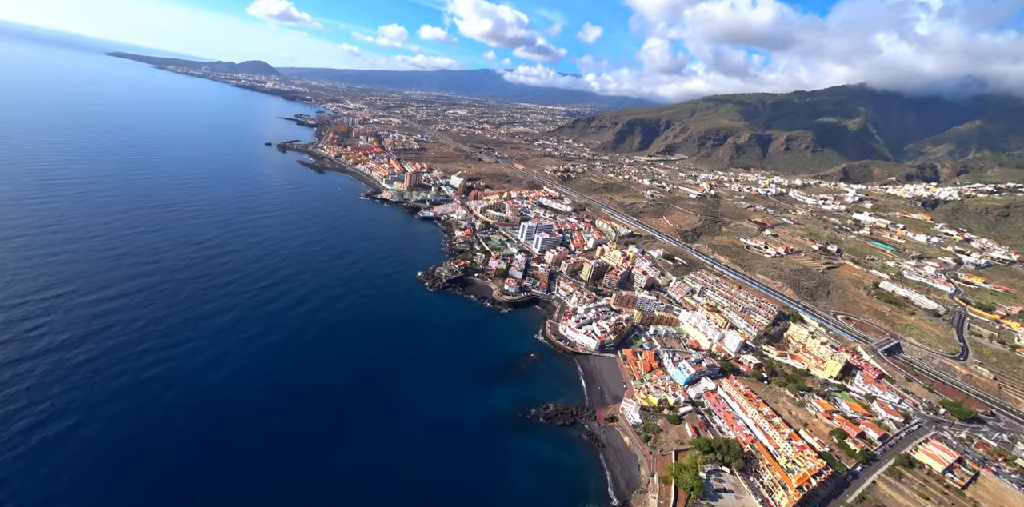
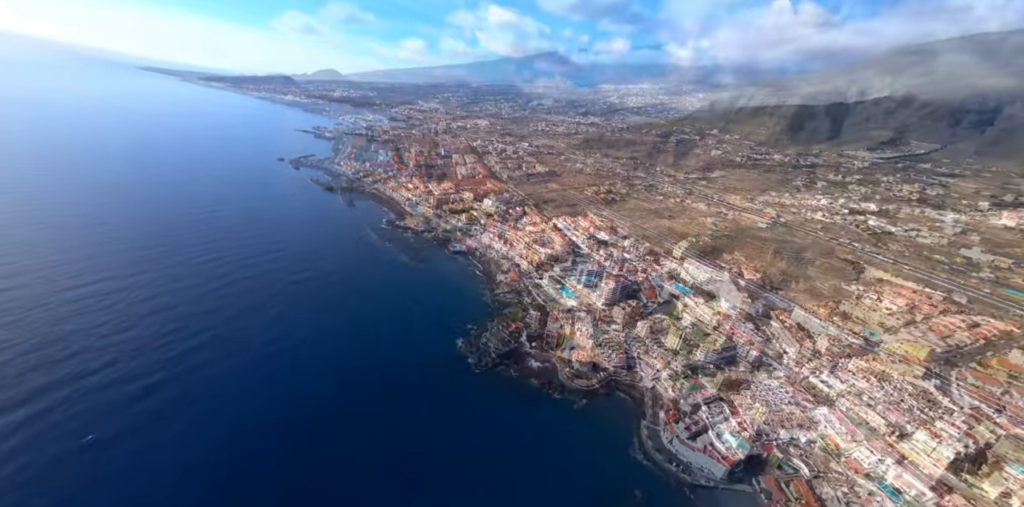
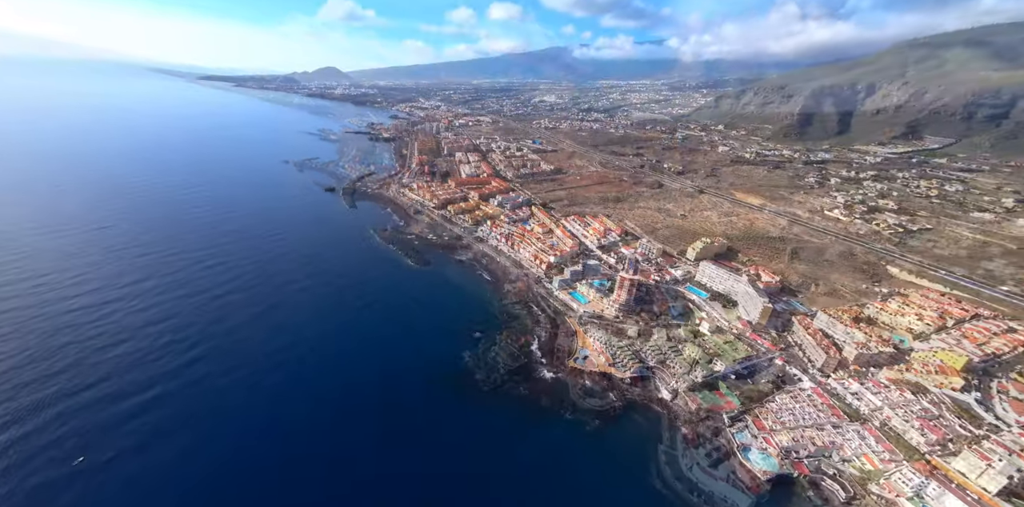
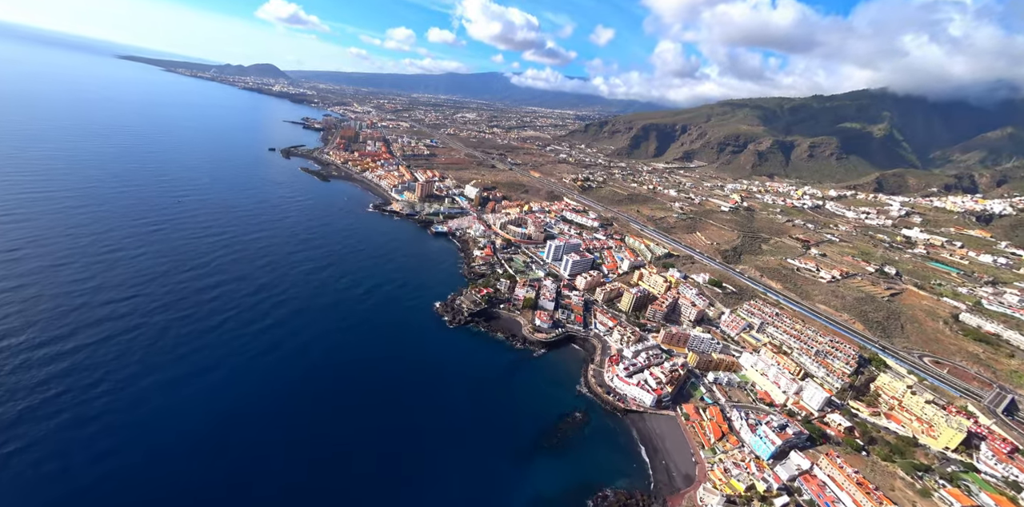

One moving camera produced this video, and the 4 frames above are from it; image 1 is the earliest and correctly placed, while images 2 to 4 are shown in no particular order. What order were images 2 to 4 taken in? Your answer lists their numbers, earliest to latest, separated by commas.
4, 2, 3
